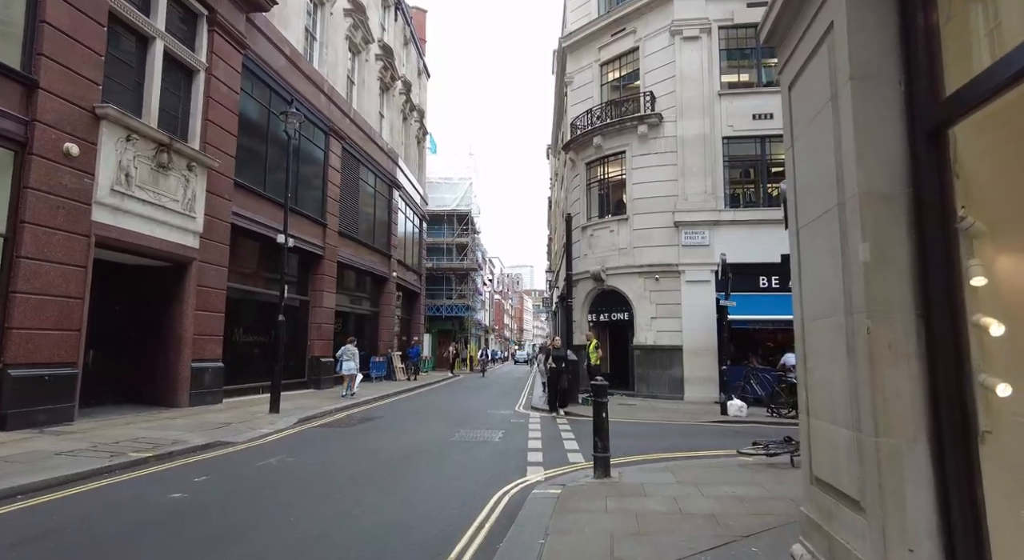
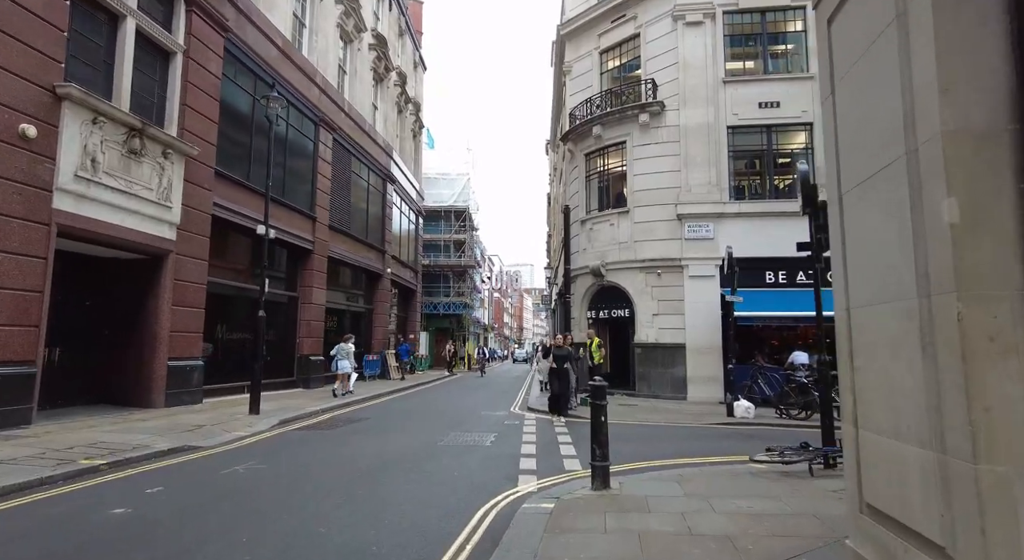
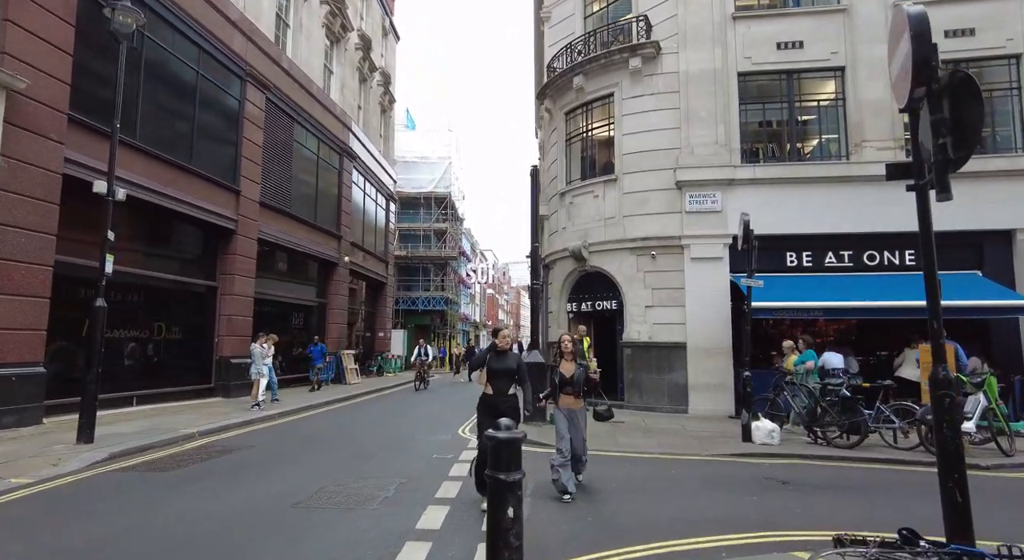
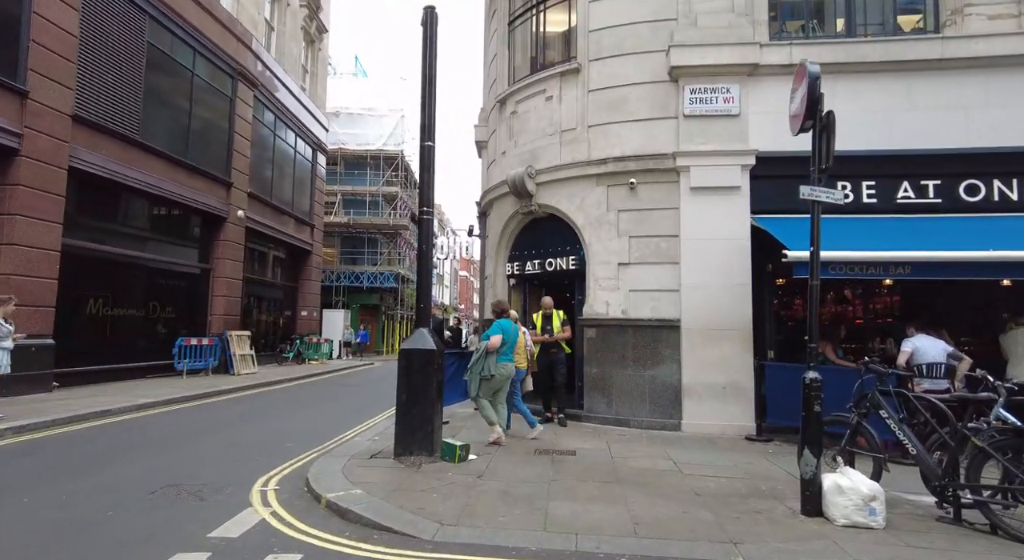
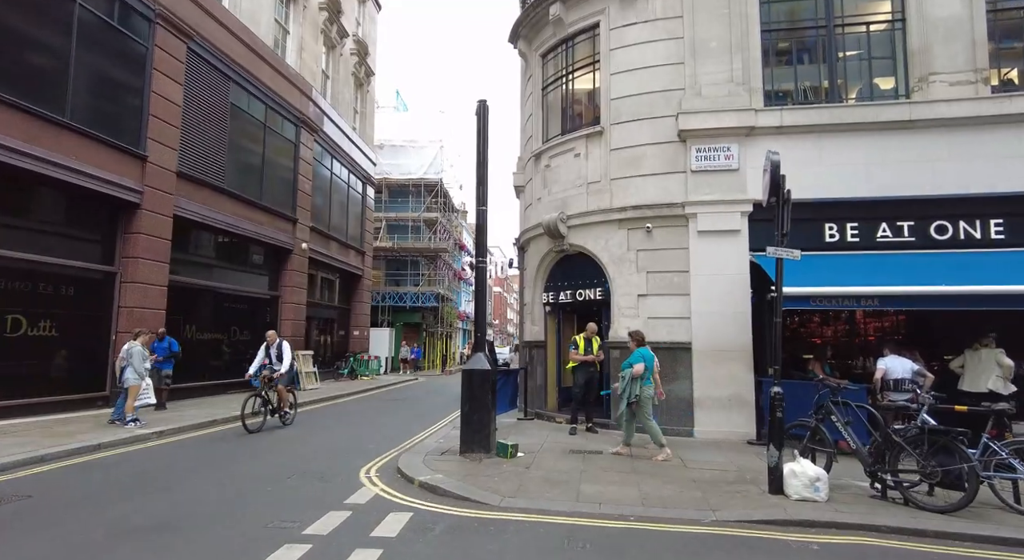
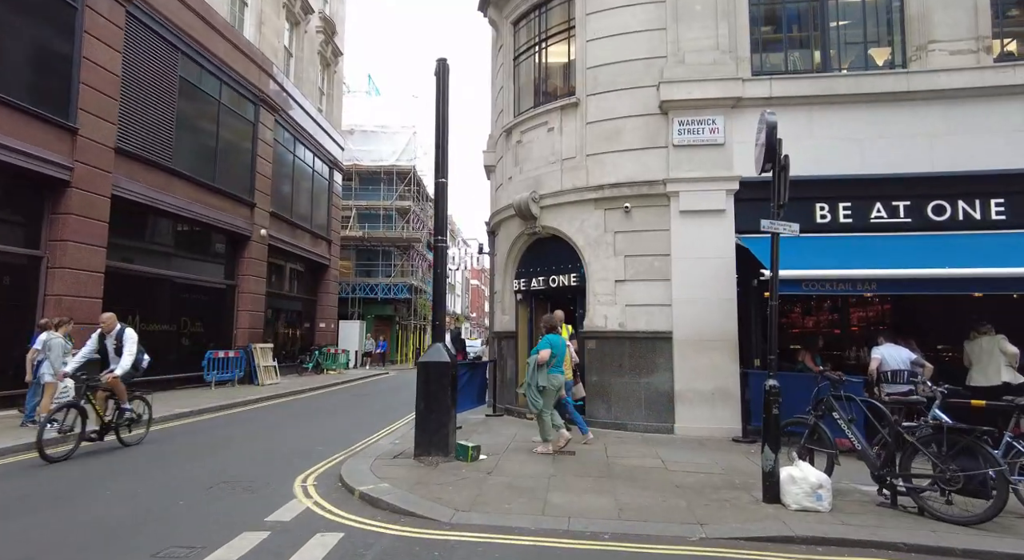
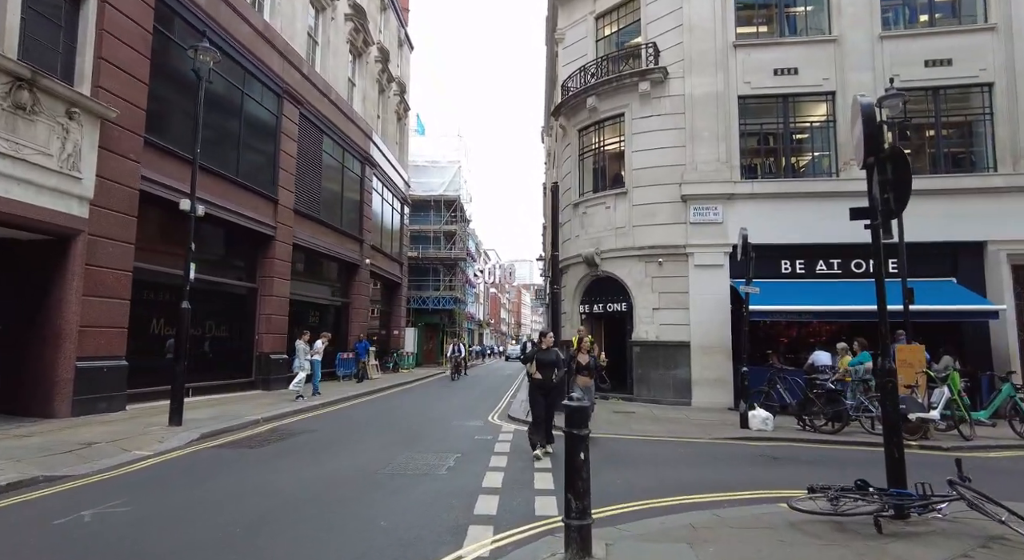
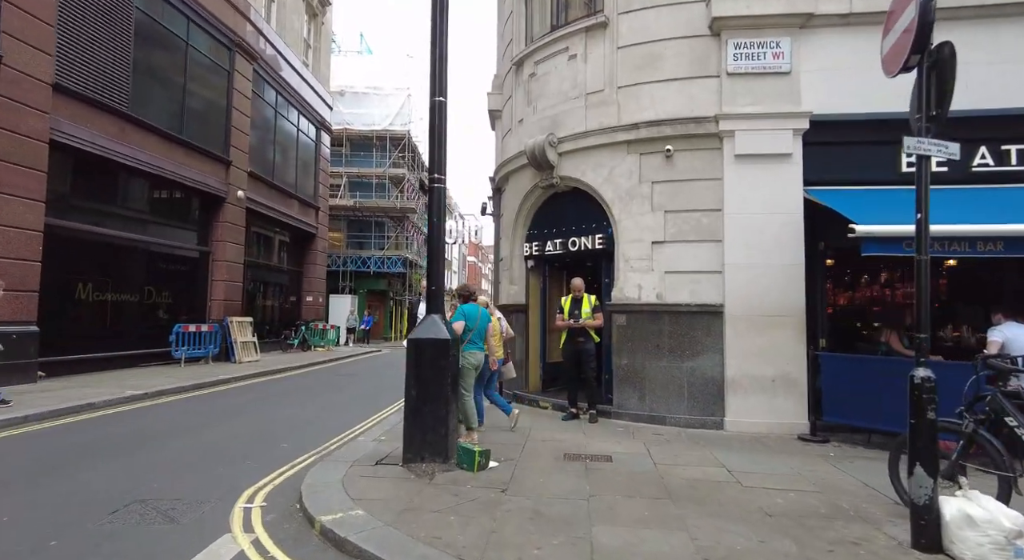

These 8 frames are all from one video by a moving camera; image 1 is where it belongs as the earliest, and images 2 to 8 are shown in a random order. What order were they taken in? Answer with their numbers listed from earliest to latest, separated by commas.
2, 7, 3, 5, 6, 4, 8
